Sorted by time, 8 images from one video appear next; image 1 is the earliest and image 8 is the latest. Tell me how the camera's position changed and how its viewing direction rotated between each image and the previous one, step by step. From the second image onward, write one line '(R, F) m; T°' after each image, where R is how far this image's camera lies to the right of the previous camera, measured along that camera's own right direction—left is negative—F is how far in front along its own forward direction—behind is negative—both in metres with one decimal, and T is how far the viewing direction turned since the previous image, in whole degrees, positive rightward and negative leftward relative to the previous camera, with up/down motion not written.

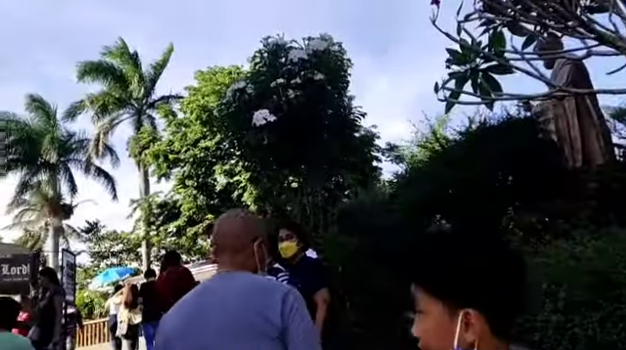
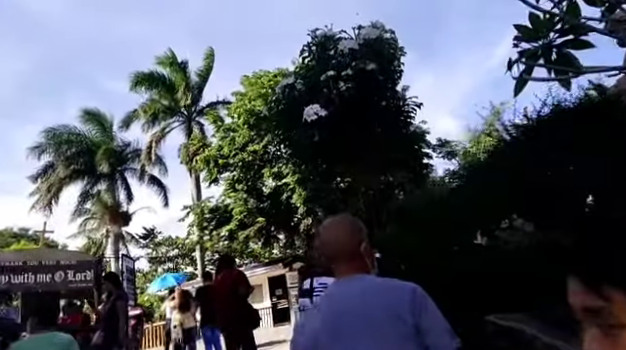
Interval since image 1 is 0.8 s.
(-0.1, +0.3) m; -5°
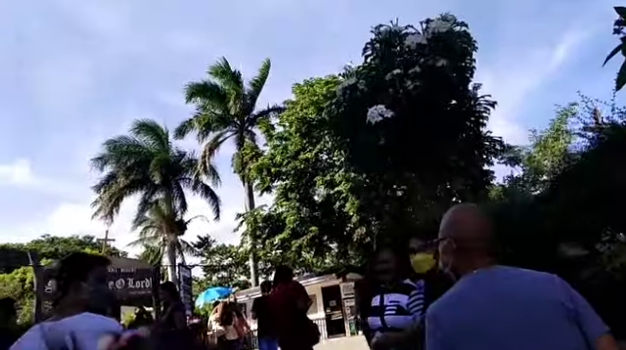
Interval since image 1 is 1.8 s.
(-0.2, +0.4) m; -6°
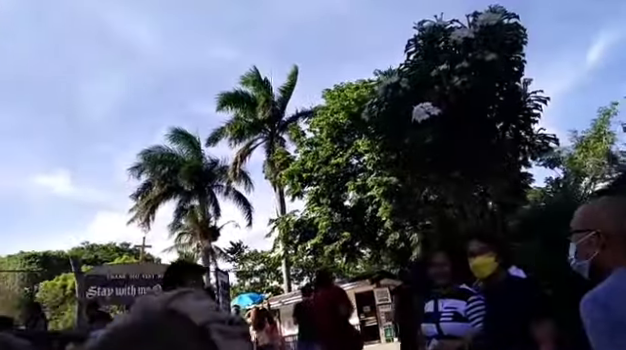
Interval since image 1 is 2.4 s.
(-0.1, +0.1) m; -3°
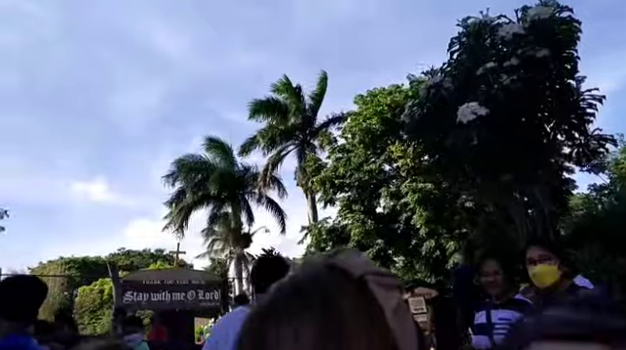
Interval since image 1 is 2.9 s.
(-0.1, +0.2) m; -4°
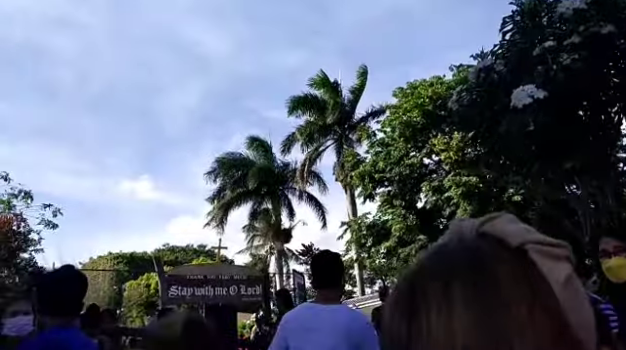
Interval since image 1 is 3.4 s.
(-0.1, +0.2) m; -4°
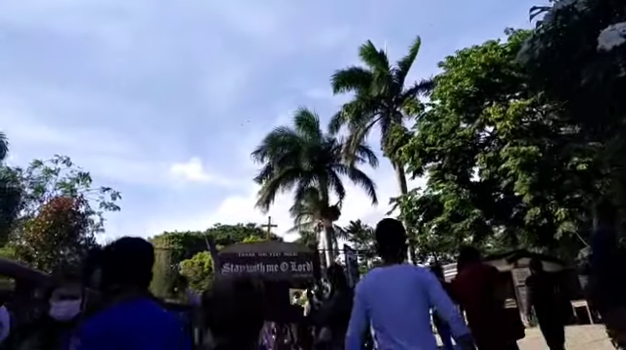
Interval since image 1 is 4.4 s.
(-0.1, +0.4) m; -5°
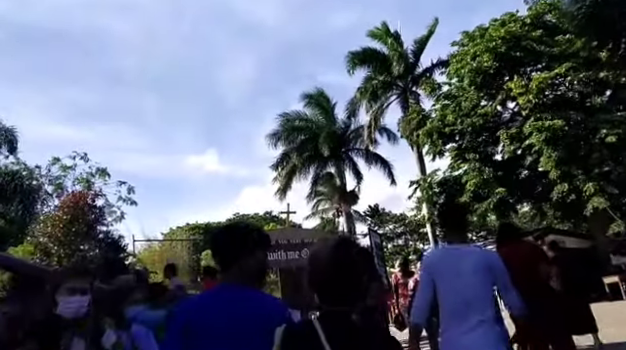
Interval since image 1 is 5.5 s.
(-0.1, +0.4) m; -2°
